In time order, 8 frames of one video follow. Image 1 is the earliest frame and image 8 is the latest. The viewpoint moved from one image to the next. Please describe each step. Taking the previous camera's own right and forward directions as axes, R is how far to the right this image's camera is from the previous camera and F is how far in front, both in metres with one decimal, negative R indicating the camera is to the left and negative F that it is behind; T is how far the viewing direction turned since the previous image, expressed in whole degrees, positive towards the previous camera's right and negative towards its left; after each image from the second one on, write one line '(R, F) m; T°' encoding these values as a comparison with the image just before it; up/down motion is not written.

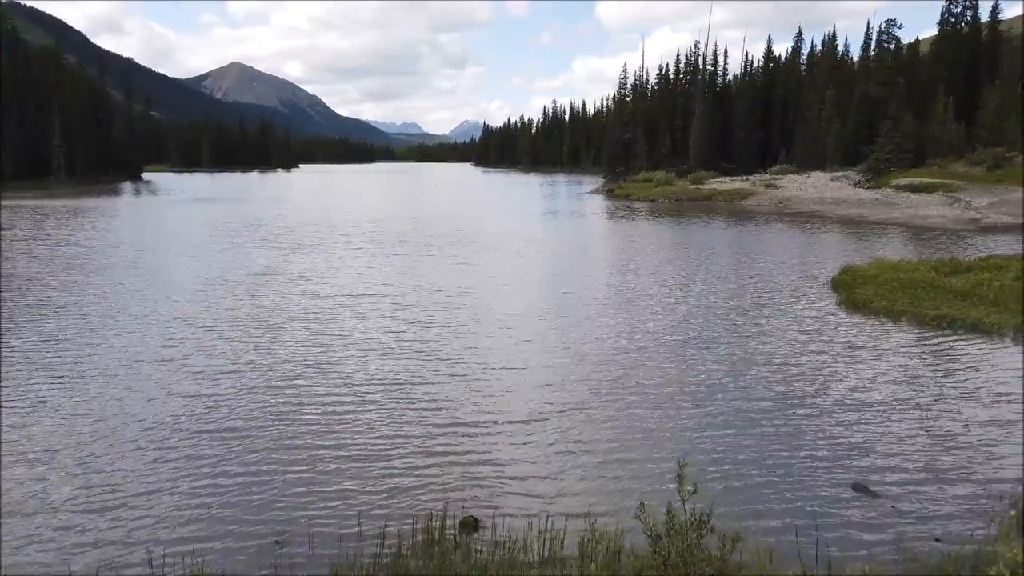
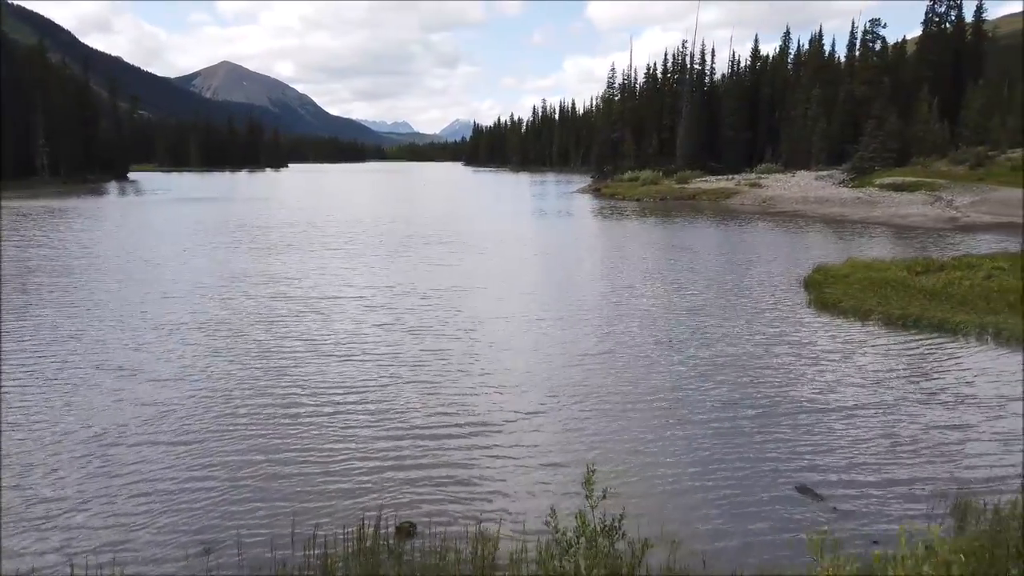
(+0.5, +0.1) m; +1°
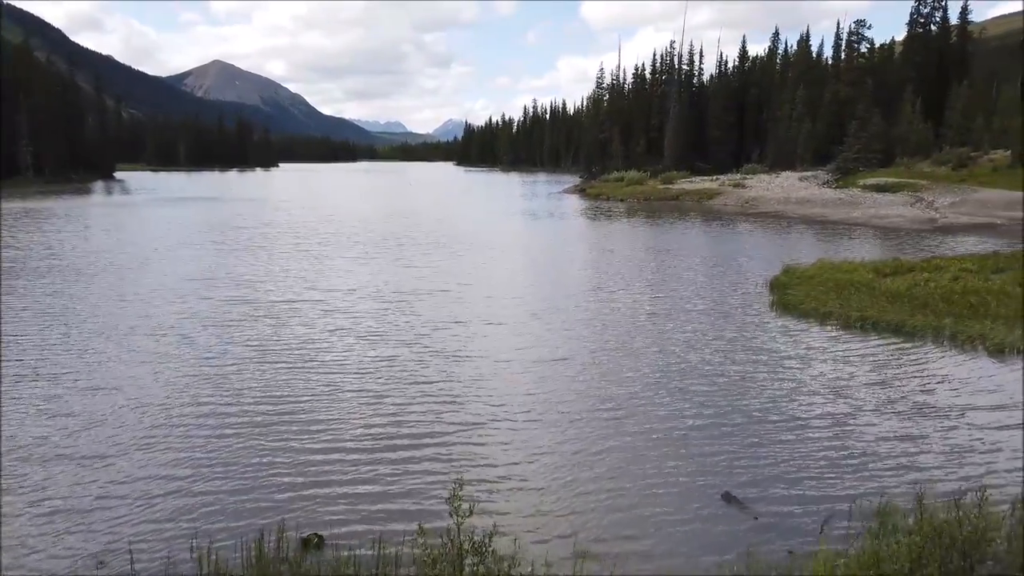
(+0.8, +0.2) m; +1°
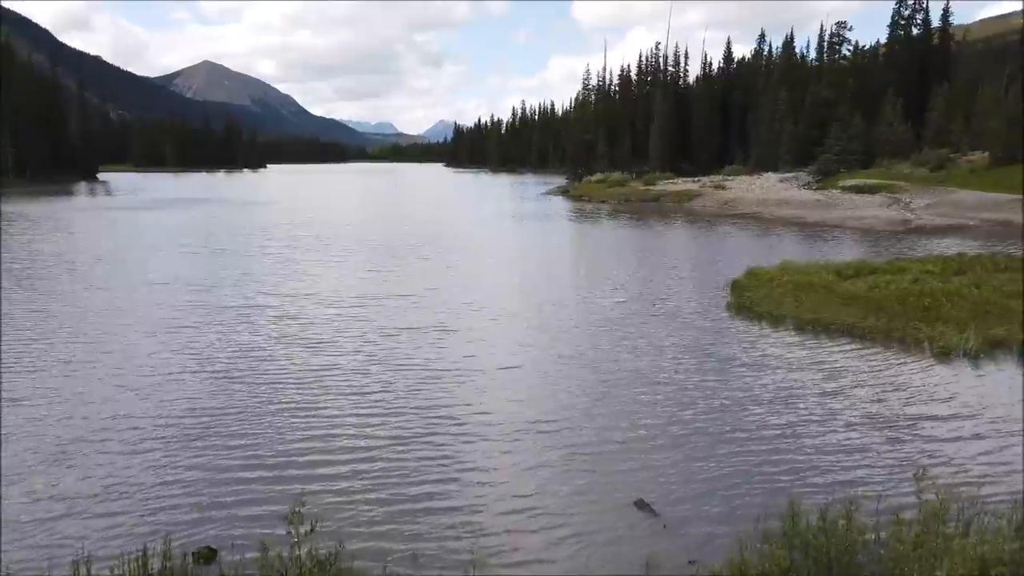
(+0.8, +0.1) m; +1°
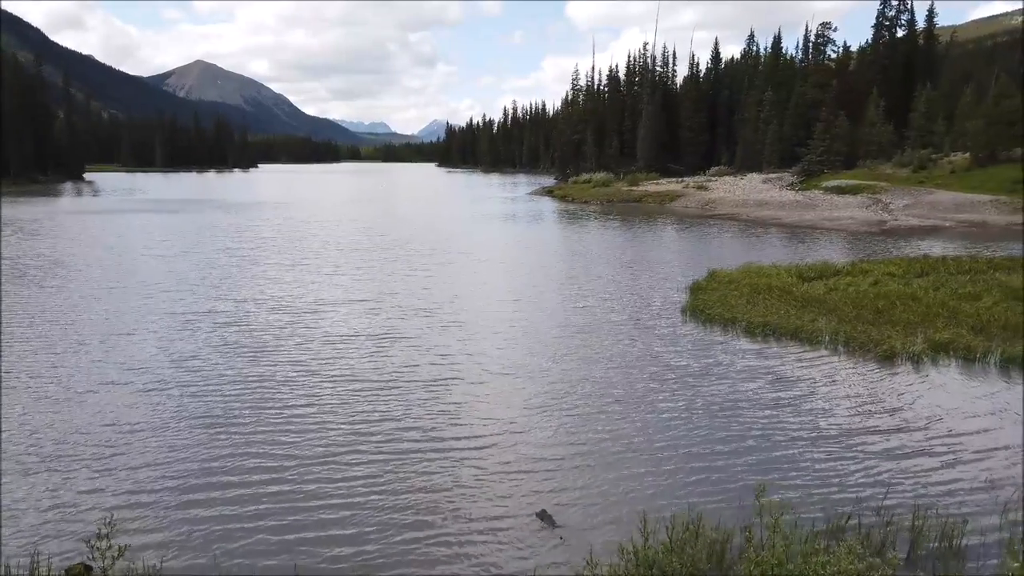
(+1.0, +0.1) m; 0°
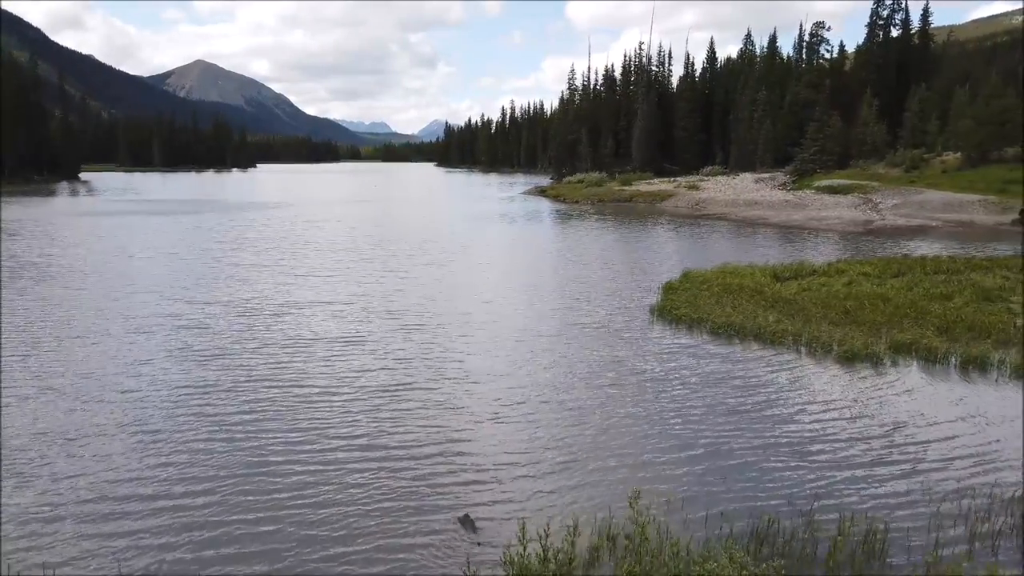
(+0.8, +0.1) m; 0°
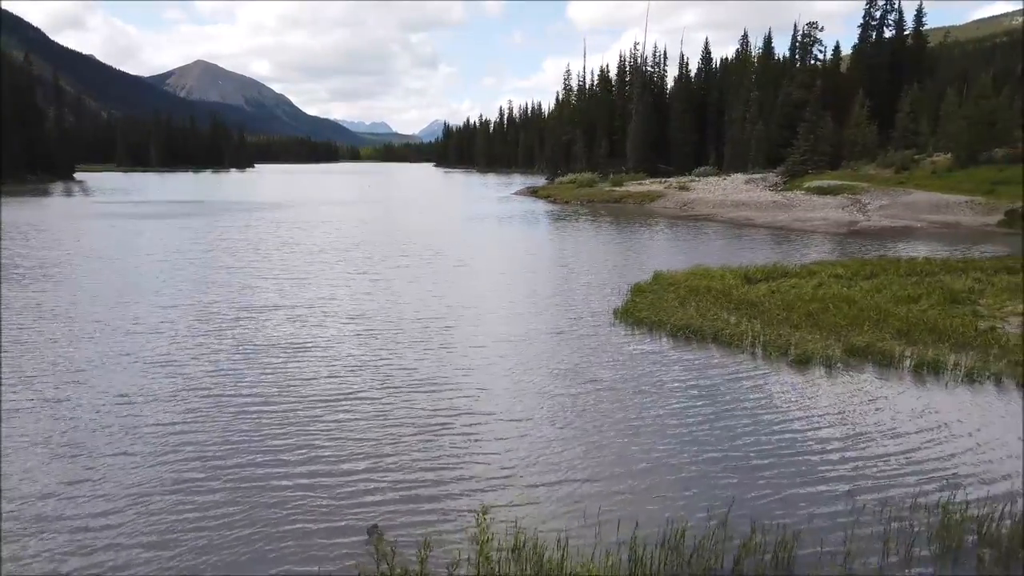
(+0.9, +0.2) m; 0°
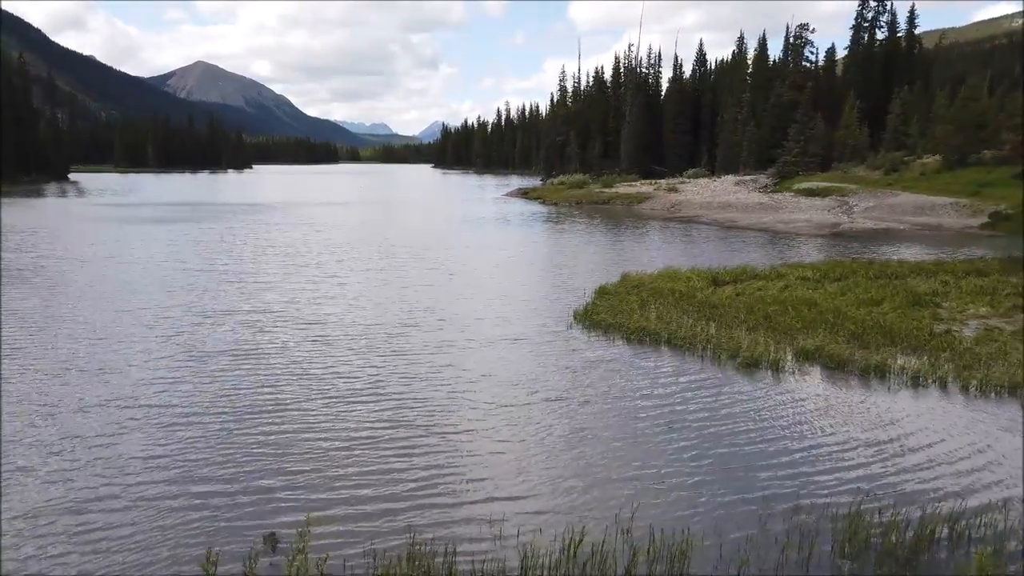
(+0.9, +0.1) m; 0°
